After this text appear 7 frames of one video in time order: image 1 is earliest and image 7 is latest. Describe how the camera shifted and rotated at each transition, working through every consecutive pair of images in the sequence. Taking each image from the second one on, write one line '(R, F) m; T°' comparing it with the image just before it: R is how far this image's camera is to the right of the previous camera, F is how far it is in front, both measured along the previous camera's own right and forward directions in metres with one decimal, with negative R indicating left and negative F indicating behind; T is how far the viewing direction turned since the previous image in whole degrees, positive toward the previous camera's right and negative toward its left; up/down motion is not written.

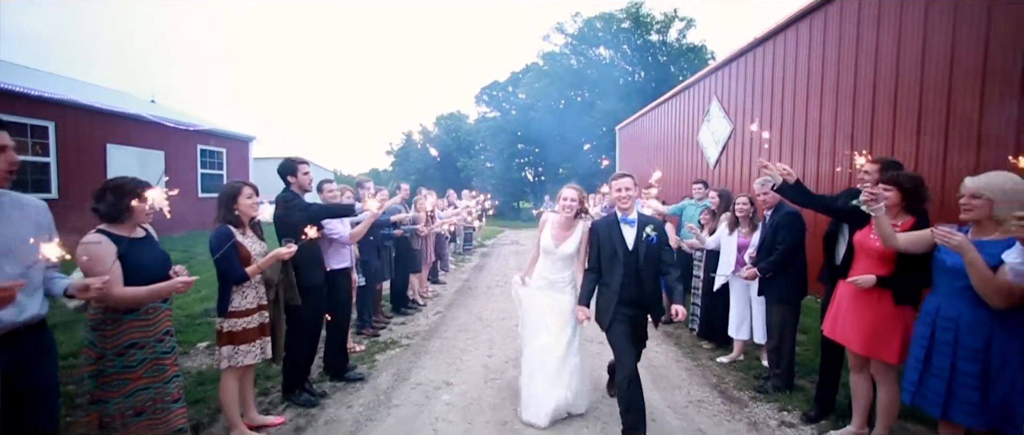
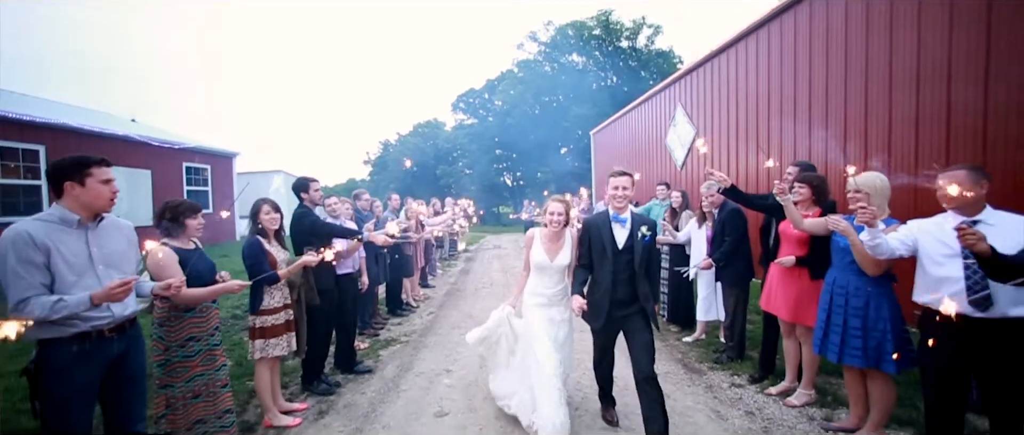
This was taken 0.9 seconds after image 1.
(-0.1, -0.7) m; +3°
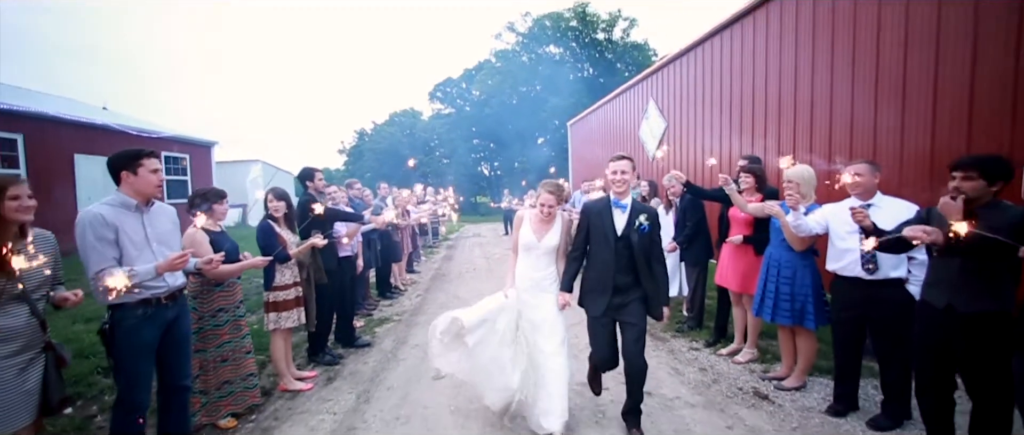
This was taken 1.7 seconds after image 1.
(-0.1, -0.5) m; +3°
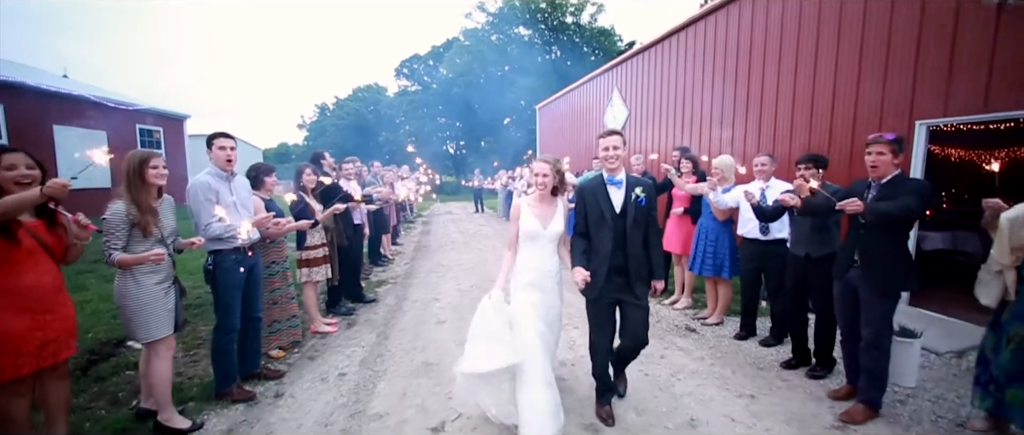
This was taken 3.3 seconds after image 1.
(-0.4, -1.0) m; +5°
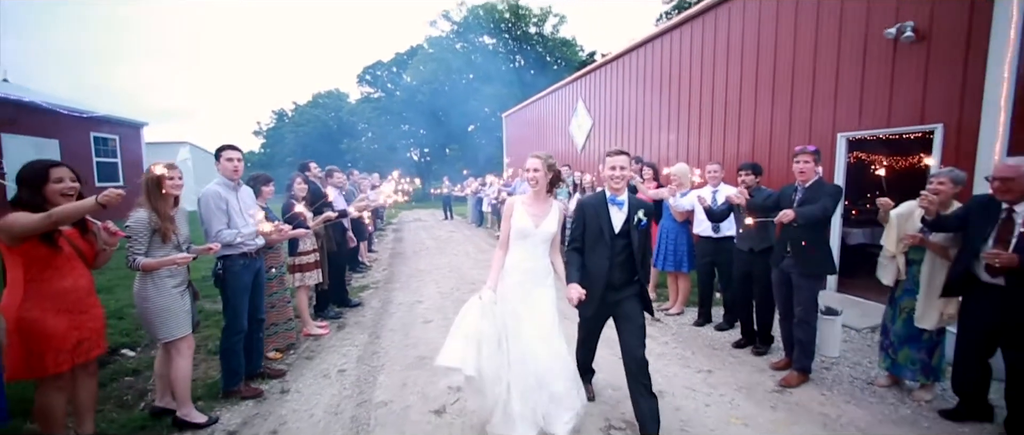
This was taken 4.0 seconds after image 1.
(-0.2, -0.5) m; +5°
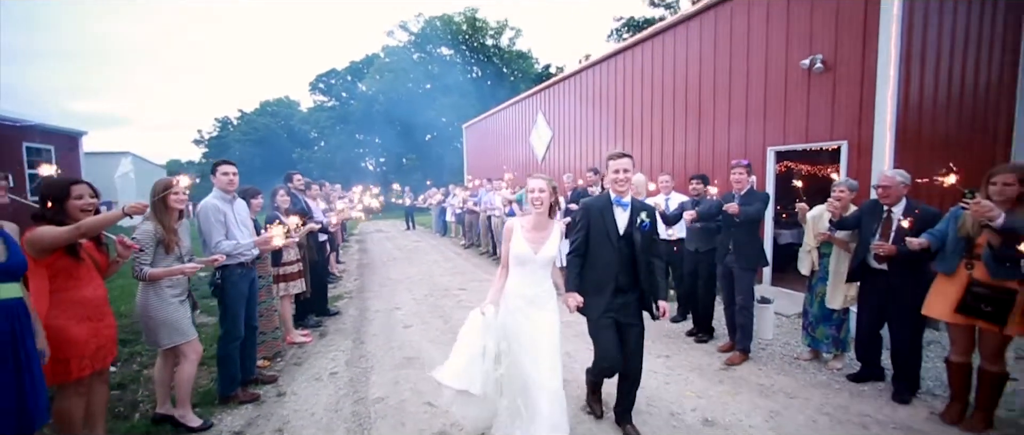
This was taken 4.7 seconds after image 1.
(-0.3, -0.5) m; +6°
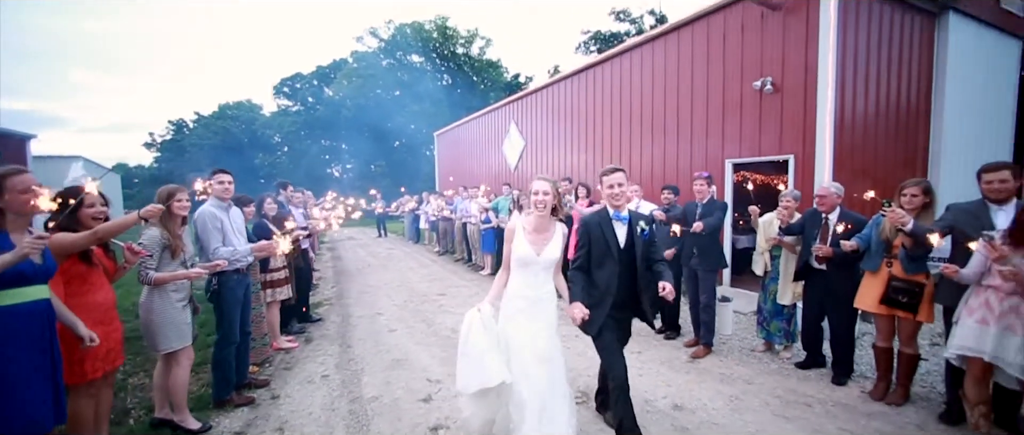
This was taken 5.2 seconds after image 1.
(-0.2, -0.3) m; +4°
